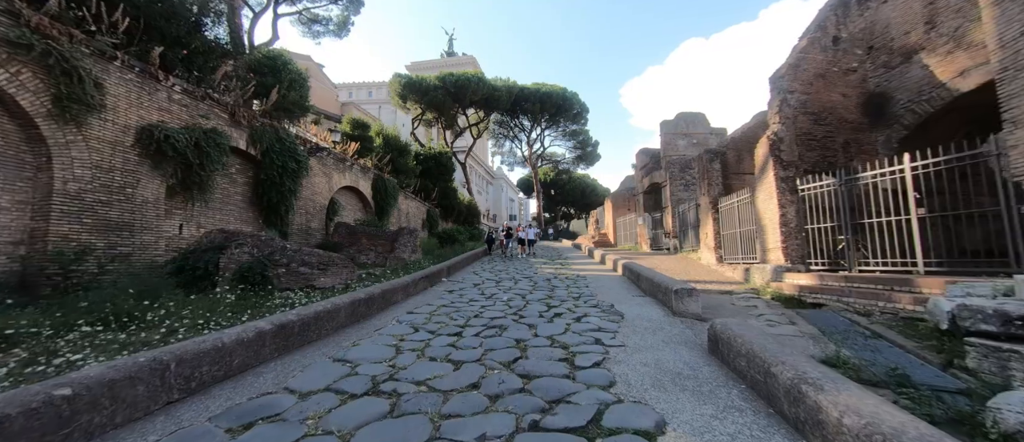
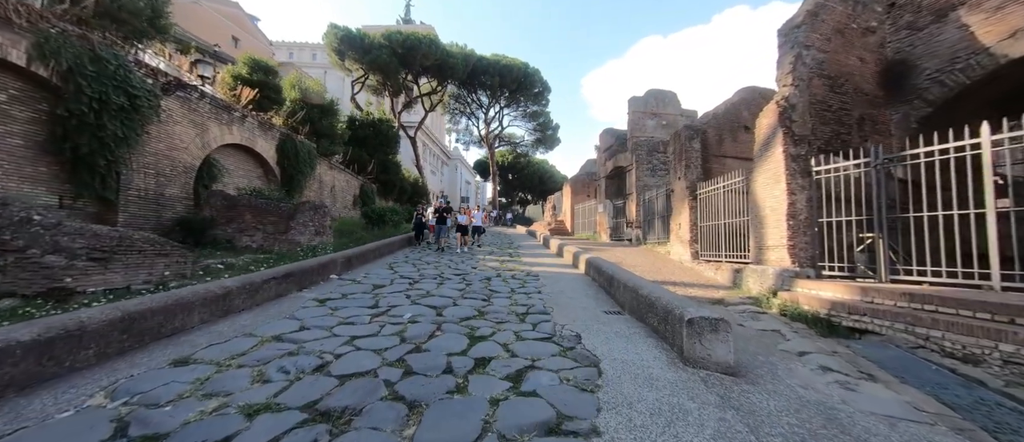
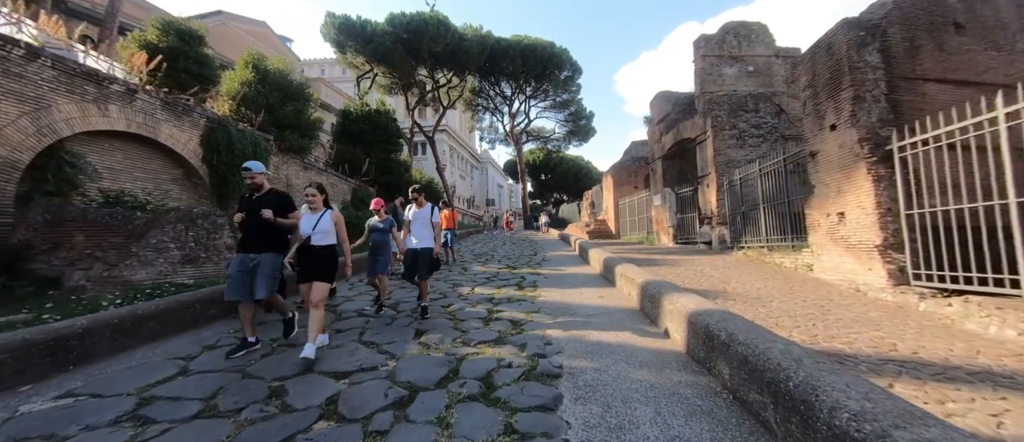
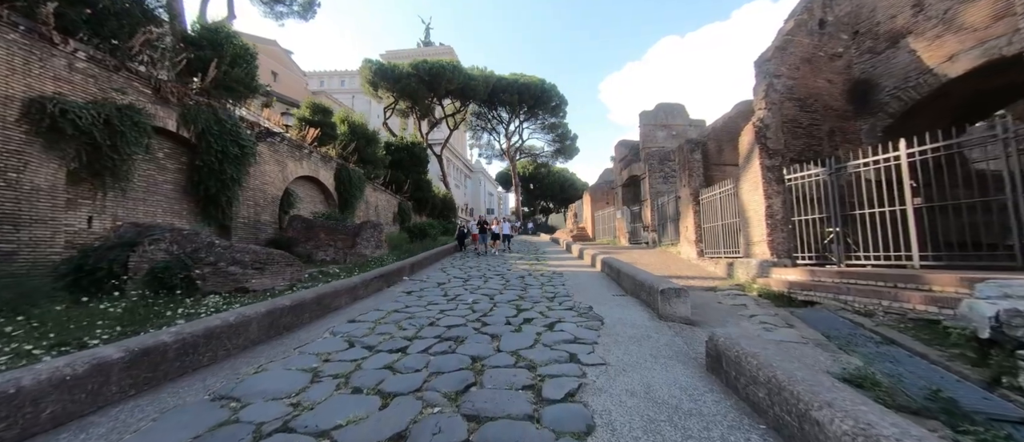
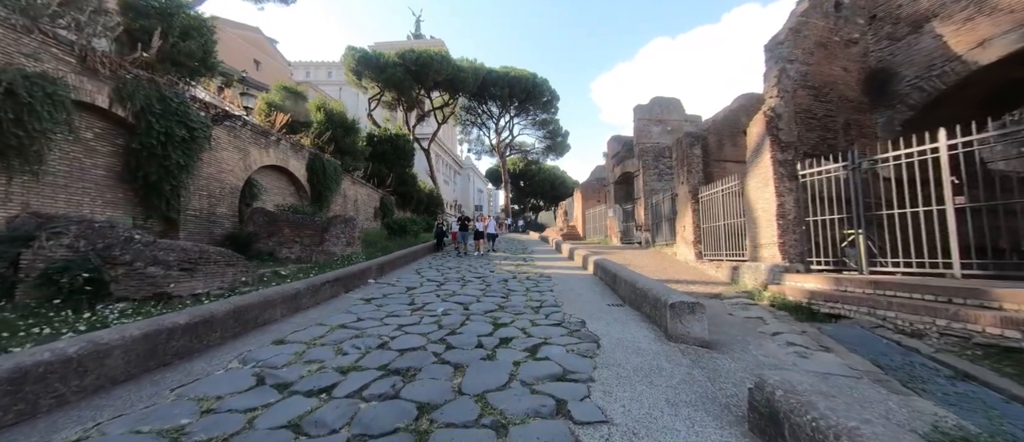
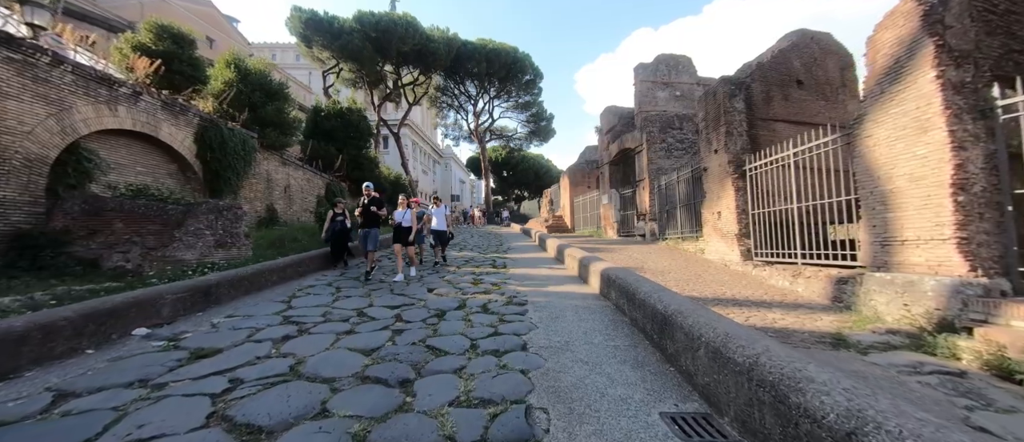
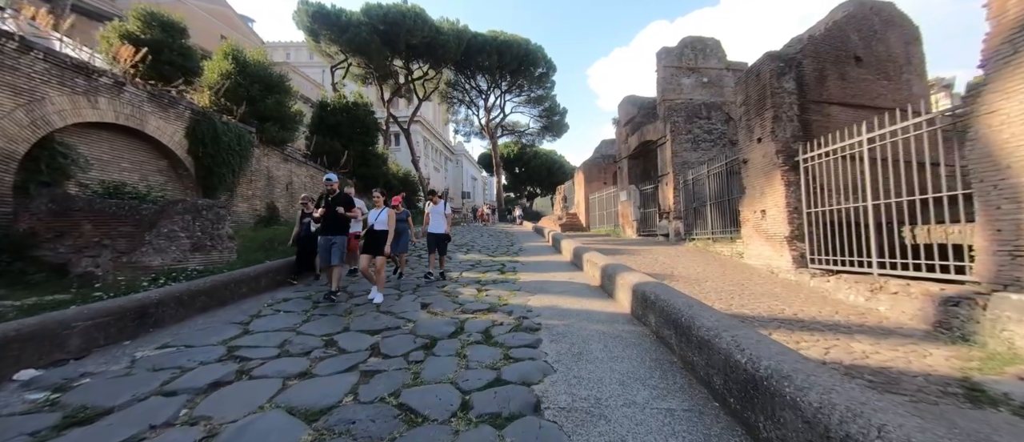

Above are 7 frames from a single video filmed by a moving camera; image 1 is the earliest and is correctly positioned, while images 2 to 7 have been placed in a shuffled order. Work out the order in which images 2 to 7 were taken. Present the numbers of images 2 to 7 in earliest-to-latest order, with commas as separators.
4, 5, 2, 6, 7, 3
